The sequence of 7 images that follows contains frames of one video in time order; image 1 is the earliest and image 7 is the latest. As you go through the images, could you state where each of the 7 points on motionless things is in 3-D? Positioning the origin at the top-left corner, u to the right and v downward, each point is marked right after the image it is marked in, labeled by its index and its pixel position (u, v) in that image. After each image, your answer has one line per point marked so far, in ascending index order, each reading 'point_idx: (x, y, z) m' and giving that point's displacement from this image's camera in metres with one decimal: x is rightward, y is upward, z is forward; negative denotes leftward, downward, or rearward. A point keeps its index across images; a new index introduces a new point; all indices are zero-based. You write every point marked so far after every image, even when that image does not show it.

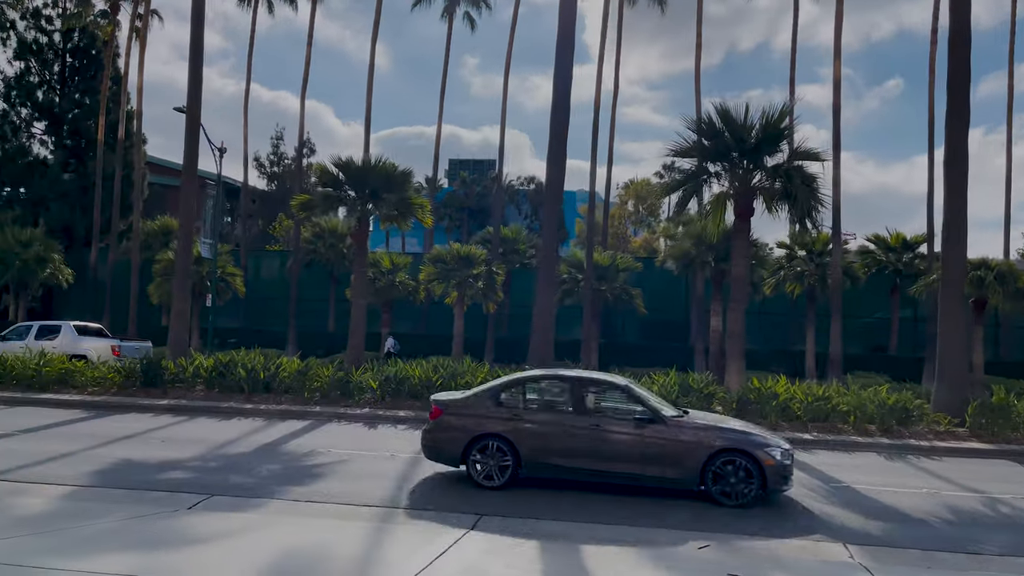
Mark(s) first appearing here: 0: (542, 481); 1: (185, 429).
0: (+0.4, -2.5, +10.2) m
1: (-5.6, -2.4, +13.8) m
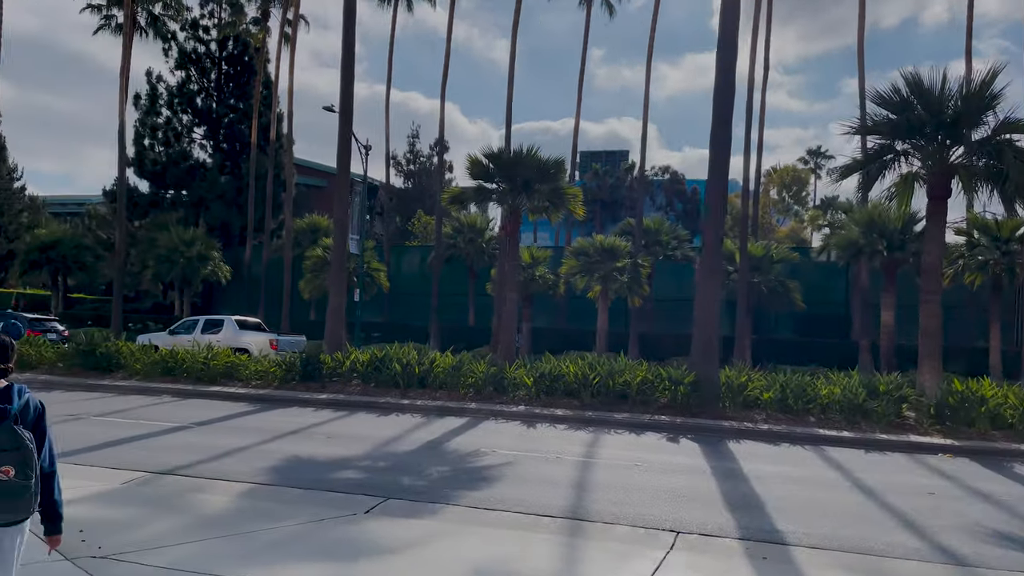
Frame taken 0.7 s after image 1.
0: (+2.6, -2.4, +9.2) m
1: (-2.8, -2.3, +13.7) m
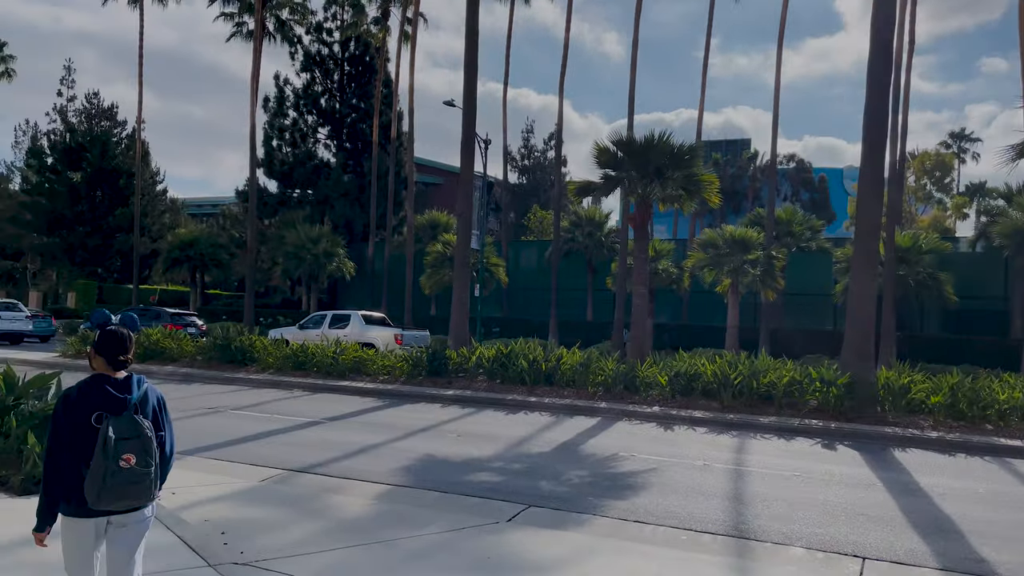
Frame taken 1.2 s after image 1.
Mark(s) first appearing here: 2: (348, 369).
0: (+4.1, -2.3, +8.1) m
1: (-0.6, -2.2, +13.4) m
2: (-3.7, -1.8, +18.3) m
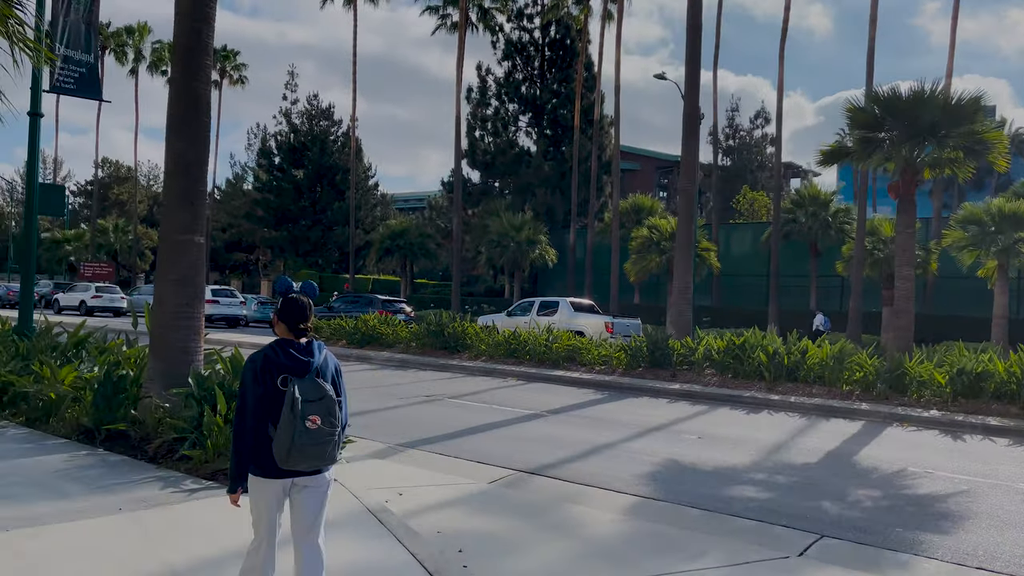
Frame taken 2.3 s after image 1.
0: (+6.3, -2.1, +5.5) m
1: (+3.0, -1.9, +11.7) m
2: (+1.1, -1.5, +17.3) m
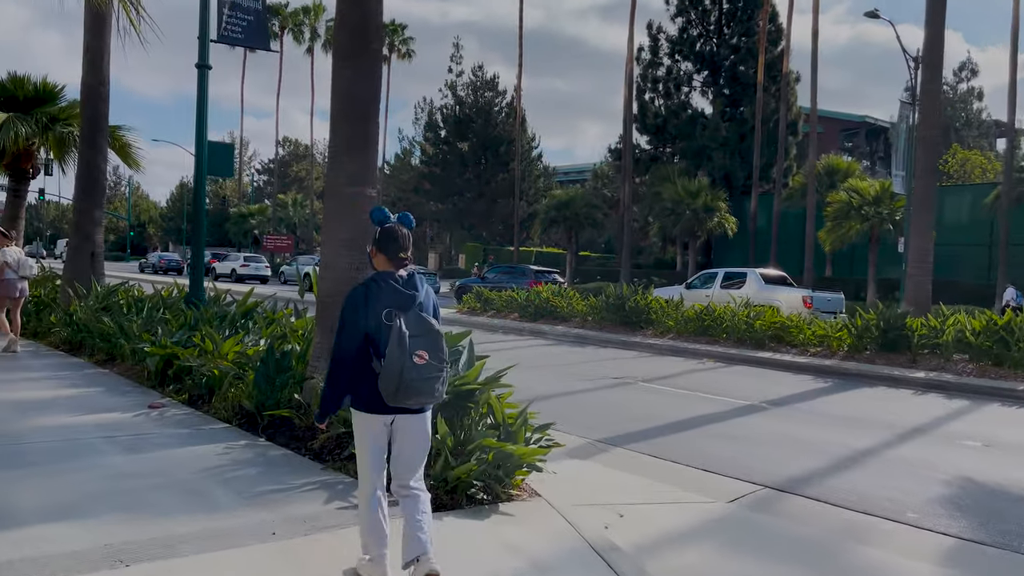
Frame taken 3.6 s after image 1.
0: (+7.6, -1.9, +2.5) m
1: (+5.5, -1.5, +9.2) m
2: (+4.8, -0.9, +15.0) m
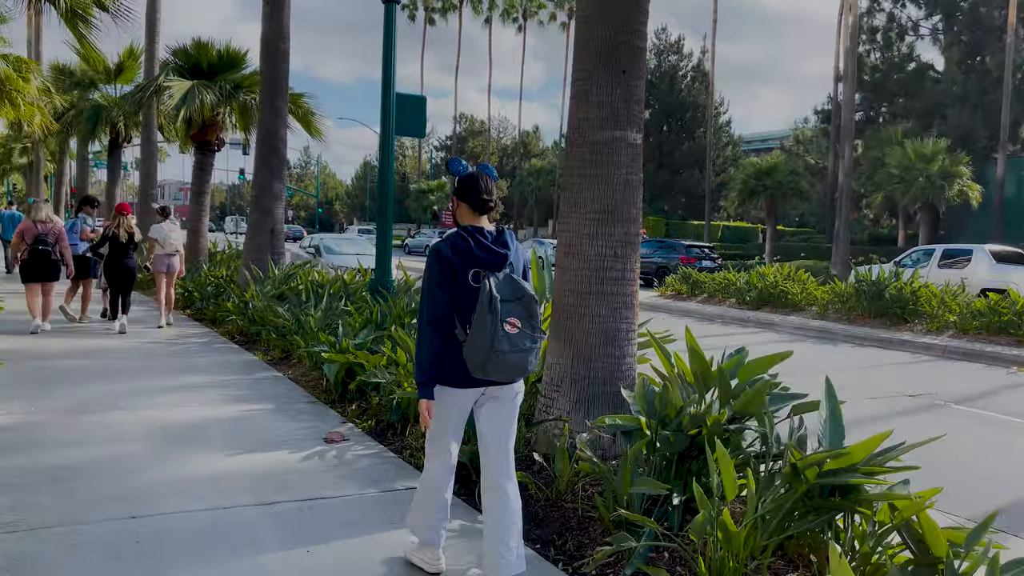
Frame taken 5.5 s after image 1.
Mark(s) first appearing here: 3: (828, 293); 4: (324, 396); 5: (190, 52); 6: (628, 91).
0: (+8.4, -2.1, -1.6) m
1: (+7.8, -1.5, +5.4) m
2: (+8.2, -0.7, +11.2) m
3: (+6.1, -0.1, +15.5) m
4: (-1.6, -0.9, +6.7) m
5: (-6.0, +4.4, +15.1) m
6: (+0.7, +1.1, +4.6) m
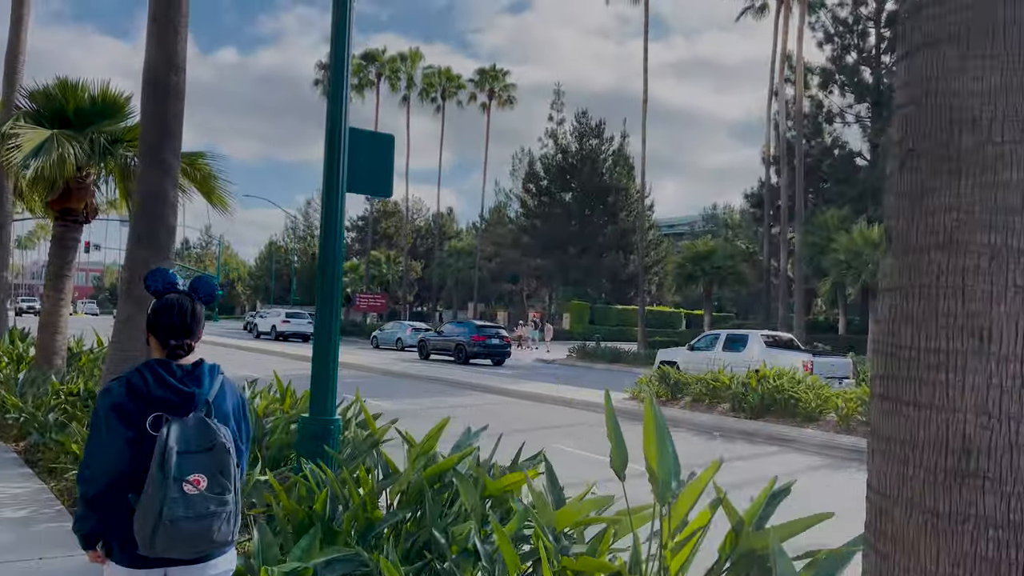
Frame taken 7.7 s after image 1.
0: (+9.6, -2.1, -3.9) m
1: (+8.2, -2.2, +3.0) m
2: (+8.0, -2.0, +8.9) m
3: (+5.4, -1.8, +12.9) m
4: (-1.2, -1.7, +3.3) m
5: (-6.6, +2.8, +11.6) m
6: (+1.2, +0.6, +1.7) m
